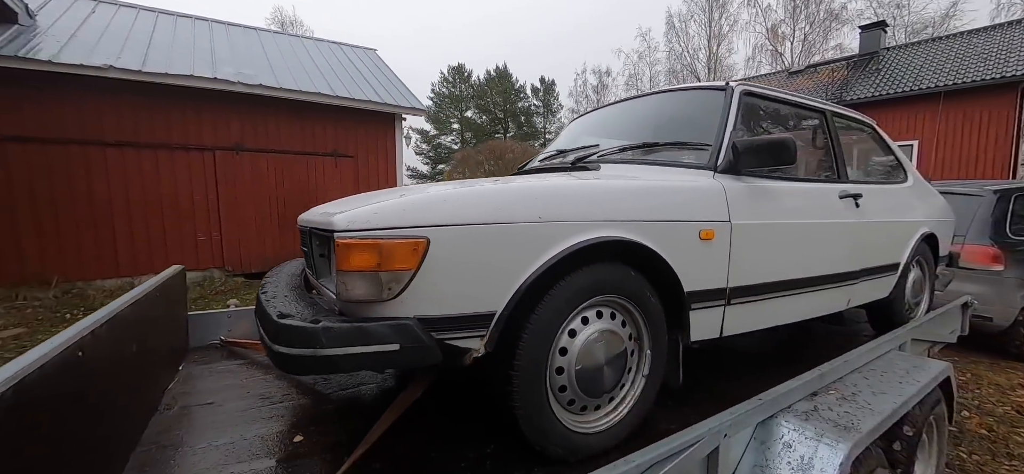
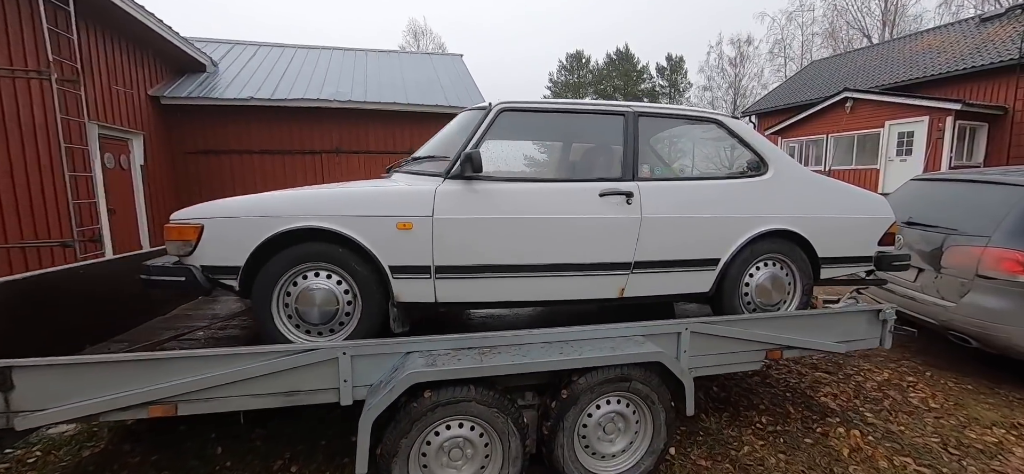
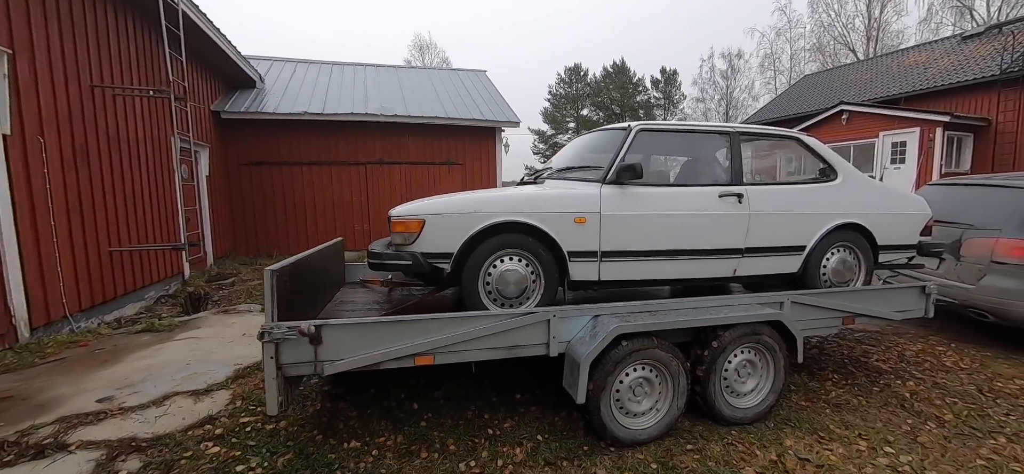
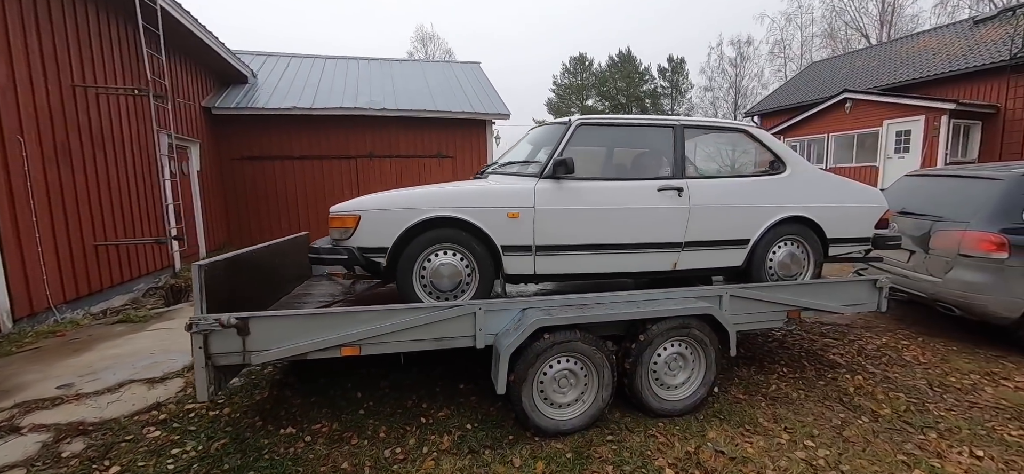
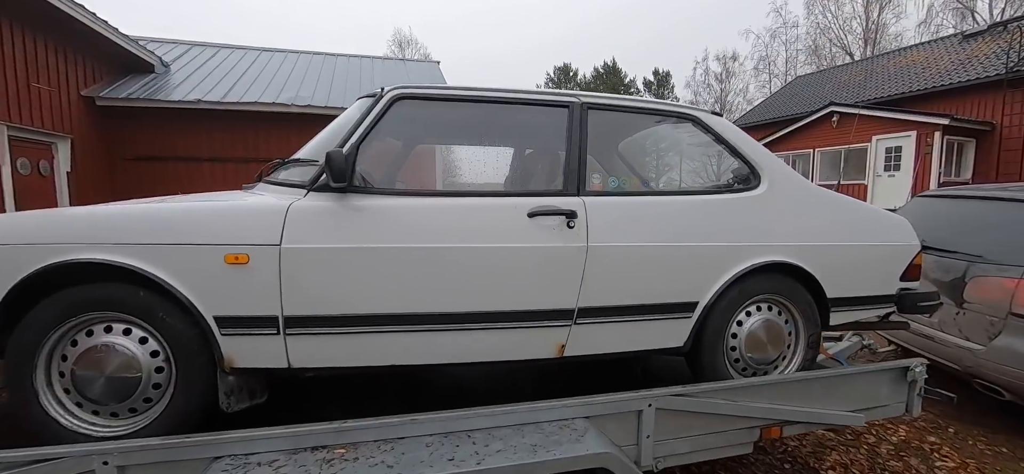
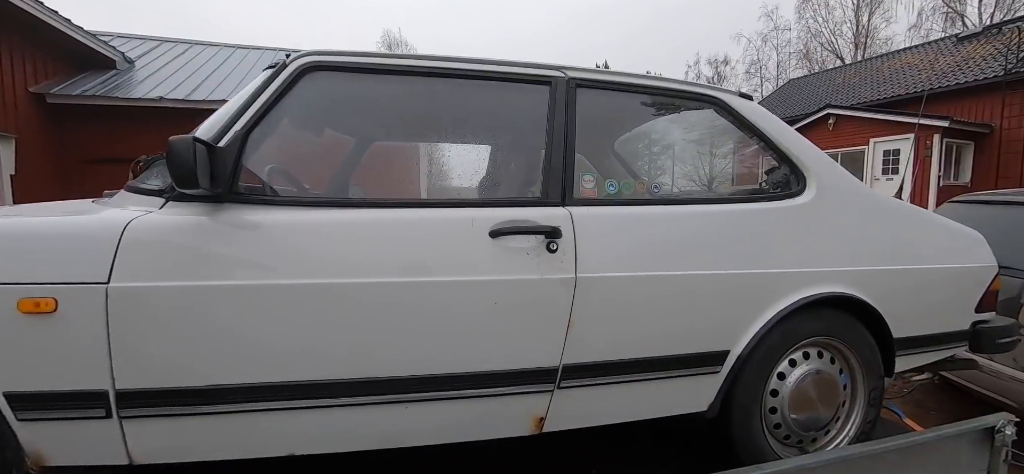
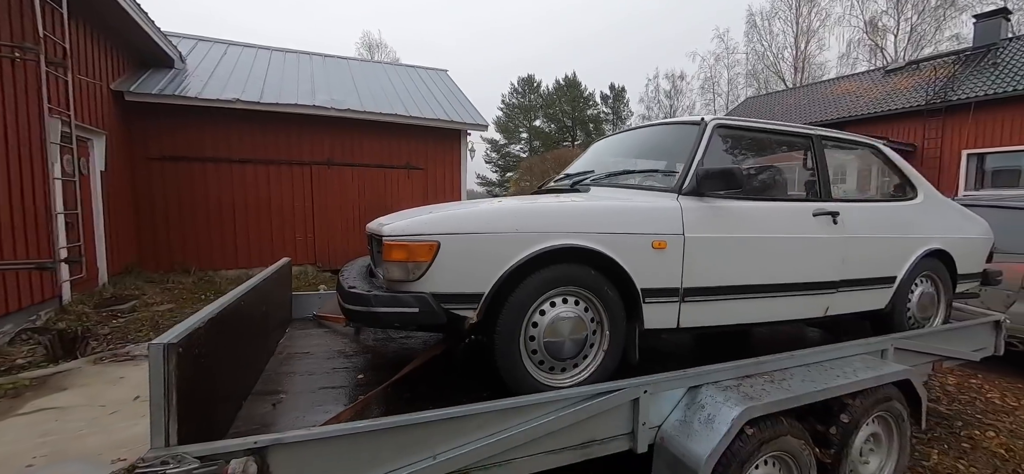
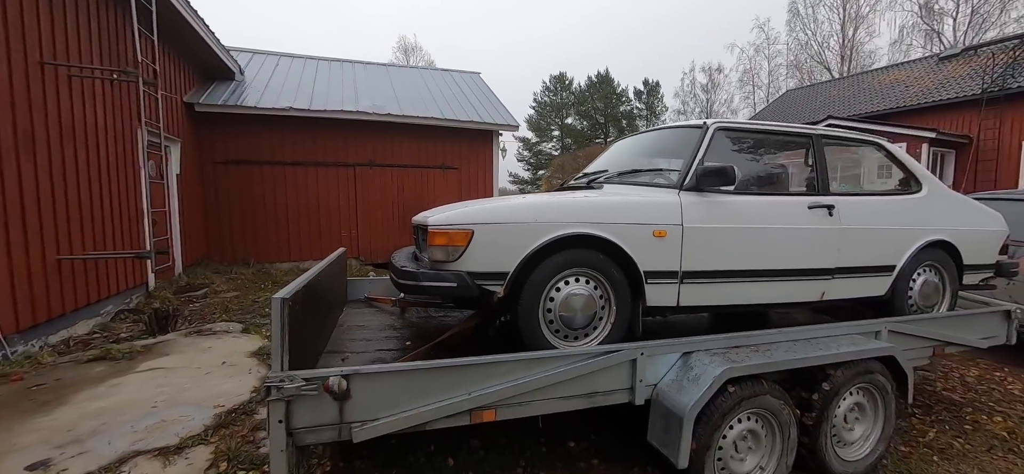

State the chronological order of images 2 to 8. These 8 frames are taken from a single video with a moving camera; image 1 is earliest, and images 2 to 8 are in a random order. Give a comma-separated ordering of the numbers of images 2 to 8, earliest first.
7, 8, 3, 4, 2, 5, 6
